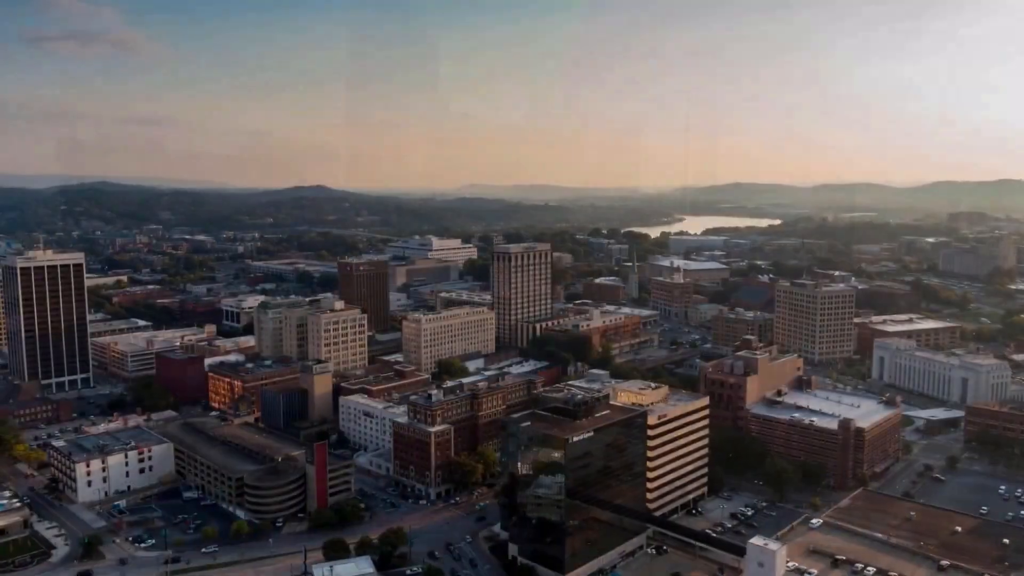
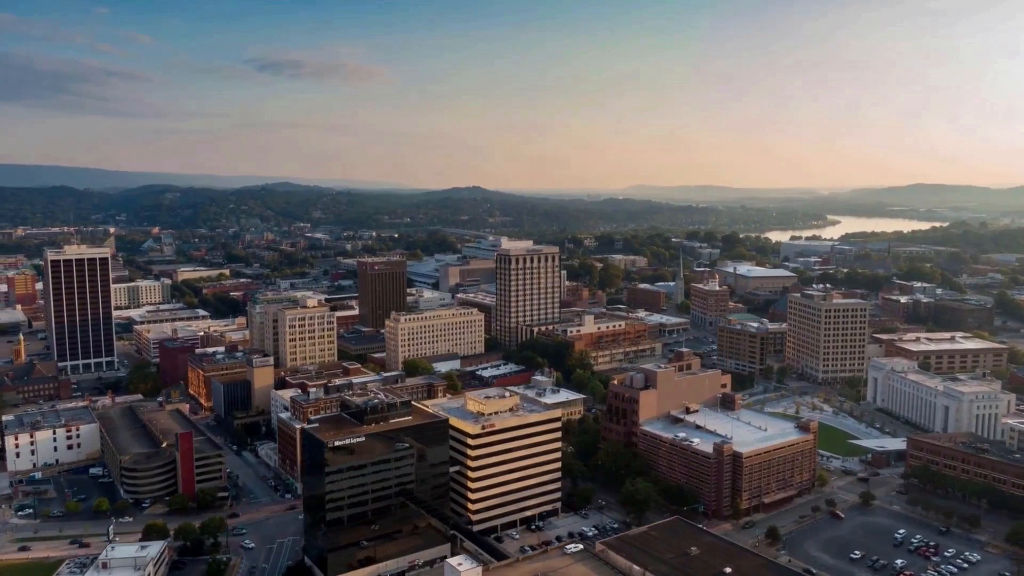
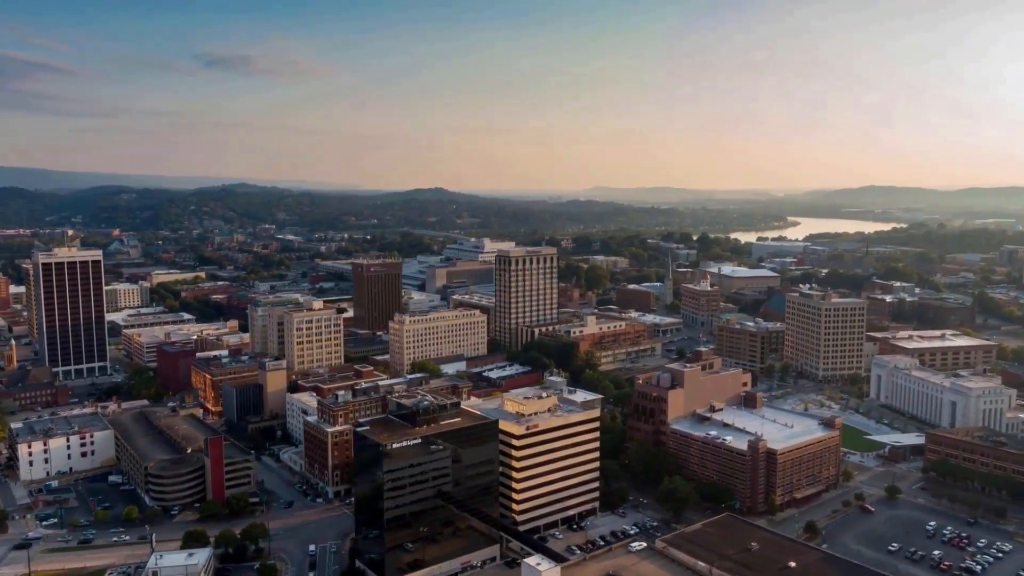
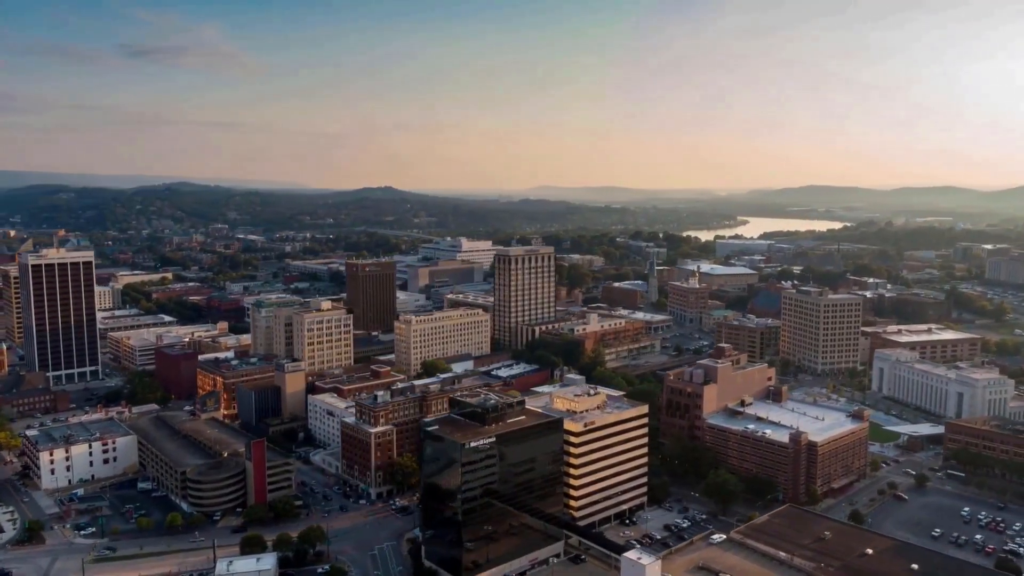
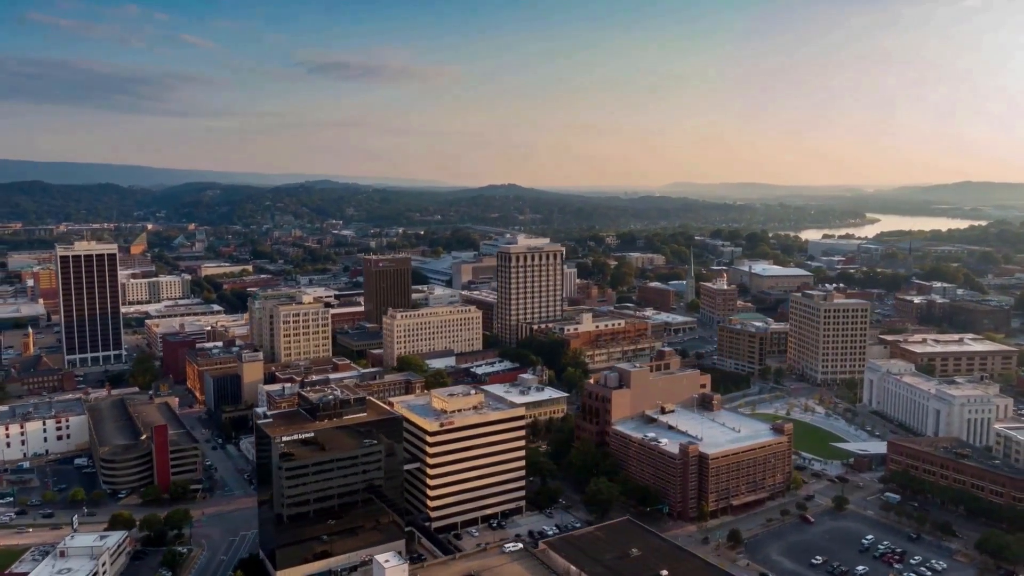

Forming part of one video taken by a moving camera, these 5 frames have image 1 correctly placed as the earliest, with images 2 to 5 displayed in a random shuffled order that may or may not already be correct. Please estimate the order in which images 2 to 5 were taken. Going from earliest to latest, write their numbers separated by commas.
4, 3, 2, 5
